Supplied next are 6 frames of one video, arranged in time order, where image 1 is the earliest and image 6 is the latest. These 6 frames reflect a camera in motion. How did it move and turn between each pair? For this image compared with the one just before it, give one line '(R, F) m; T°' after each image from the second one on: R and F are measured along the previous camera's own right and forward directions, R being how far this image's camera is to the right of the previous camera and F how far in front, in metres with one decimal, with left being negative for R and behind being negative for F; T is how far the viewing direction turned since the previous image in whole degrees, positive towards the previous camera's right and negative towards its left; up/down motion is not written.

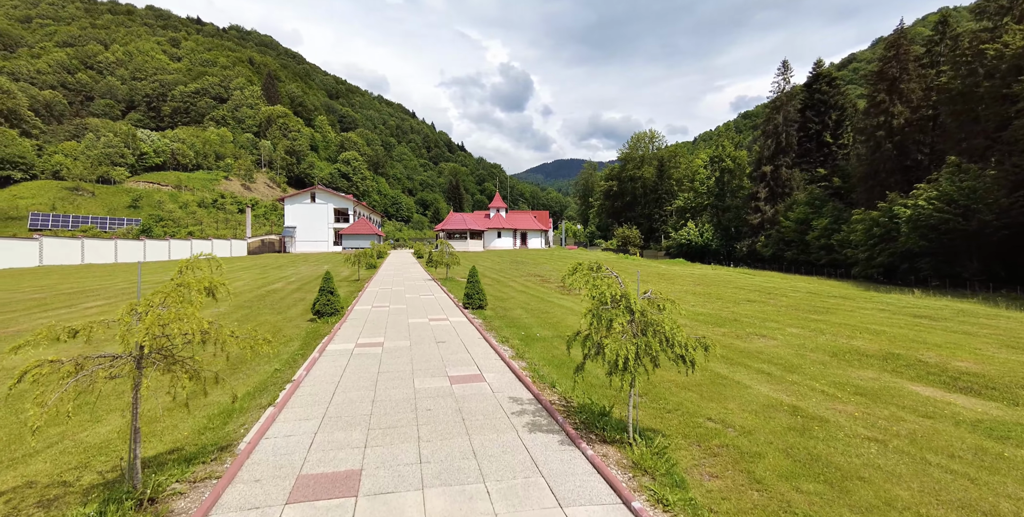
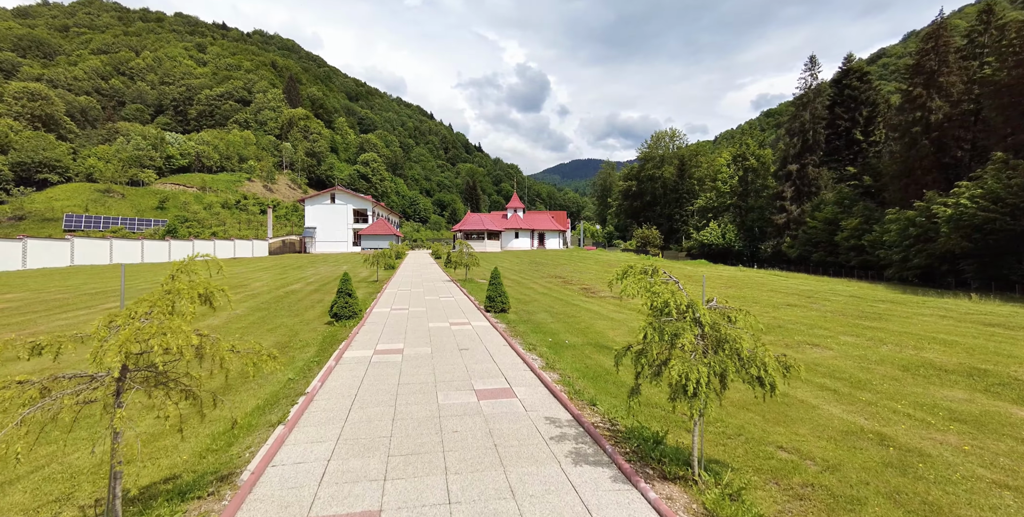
(-0.3, +0.6) m; -2°
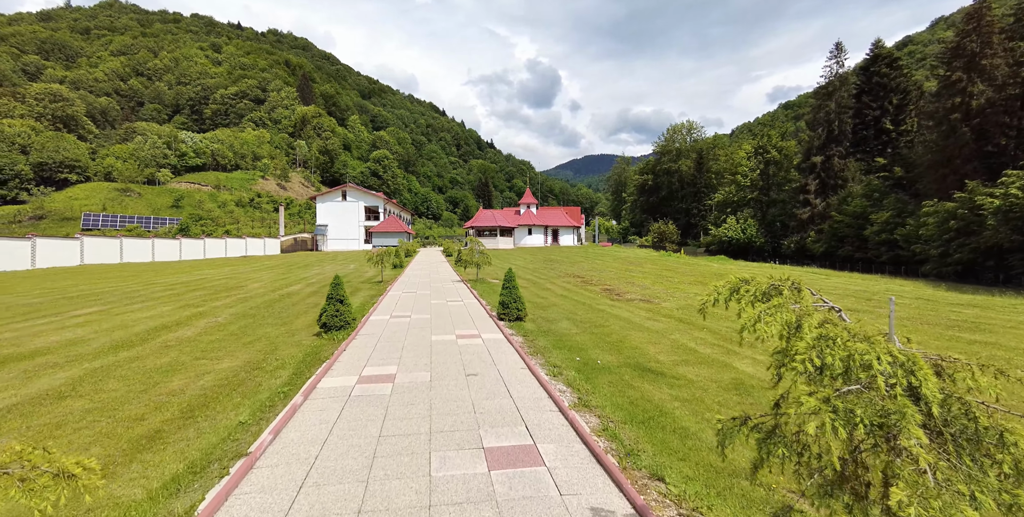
(-0.1, +1.7) m; -2°
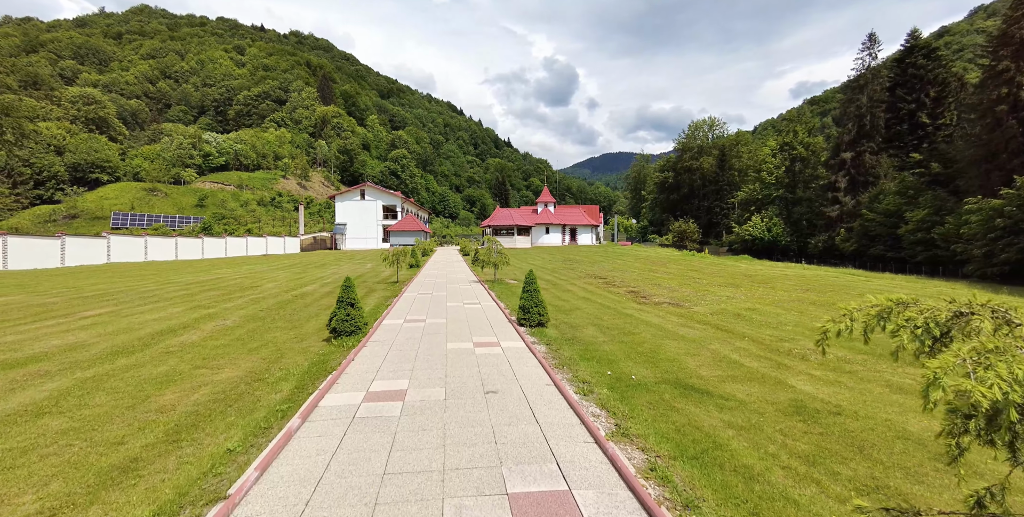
(-0.1, +0.8) m; -2°
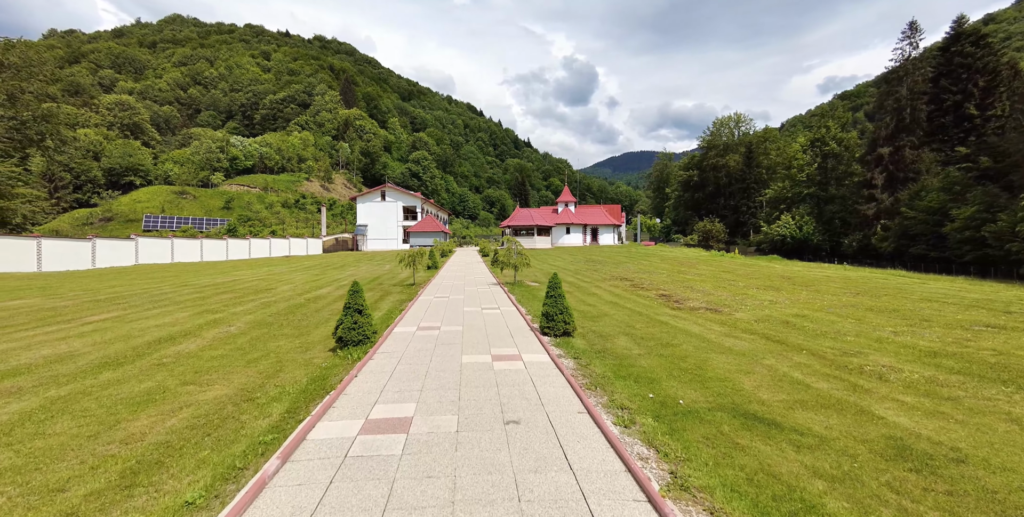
(-0.1, +1.0) m; -3°
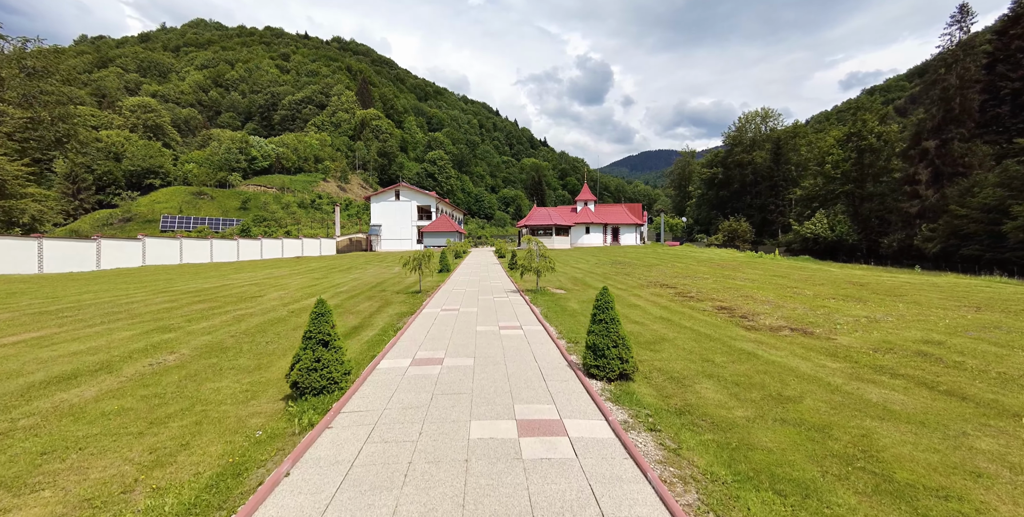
(-0.3, +2.8) m; -2°
